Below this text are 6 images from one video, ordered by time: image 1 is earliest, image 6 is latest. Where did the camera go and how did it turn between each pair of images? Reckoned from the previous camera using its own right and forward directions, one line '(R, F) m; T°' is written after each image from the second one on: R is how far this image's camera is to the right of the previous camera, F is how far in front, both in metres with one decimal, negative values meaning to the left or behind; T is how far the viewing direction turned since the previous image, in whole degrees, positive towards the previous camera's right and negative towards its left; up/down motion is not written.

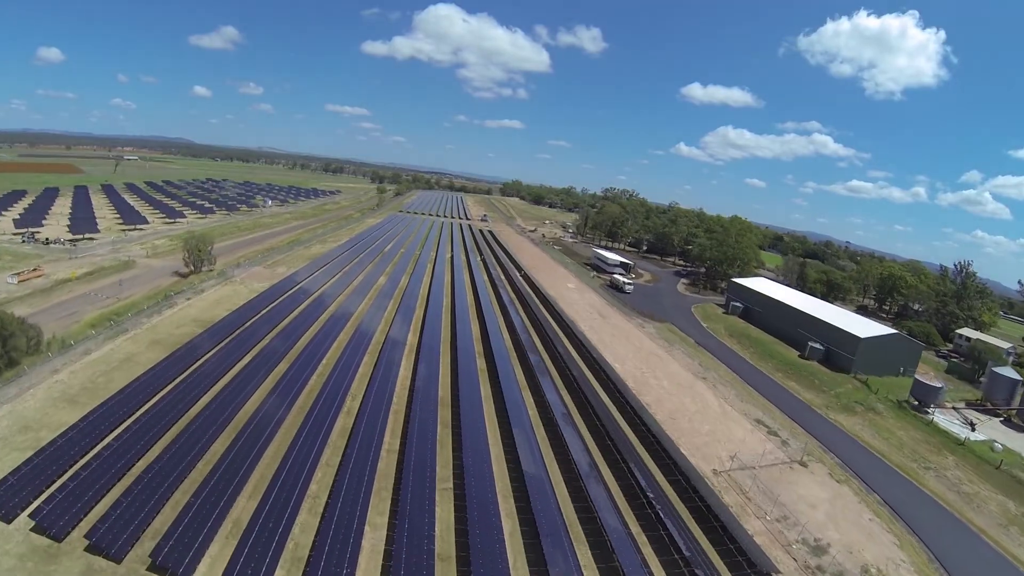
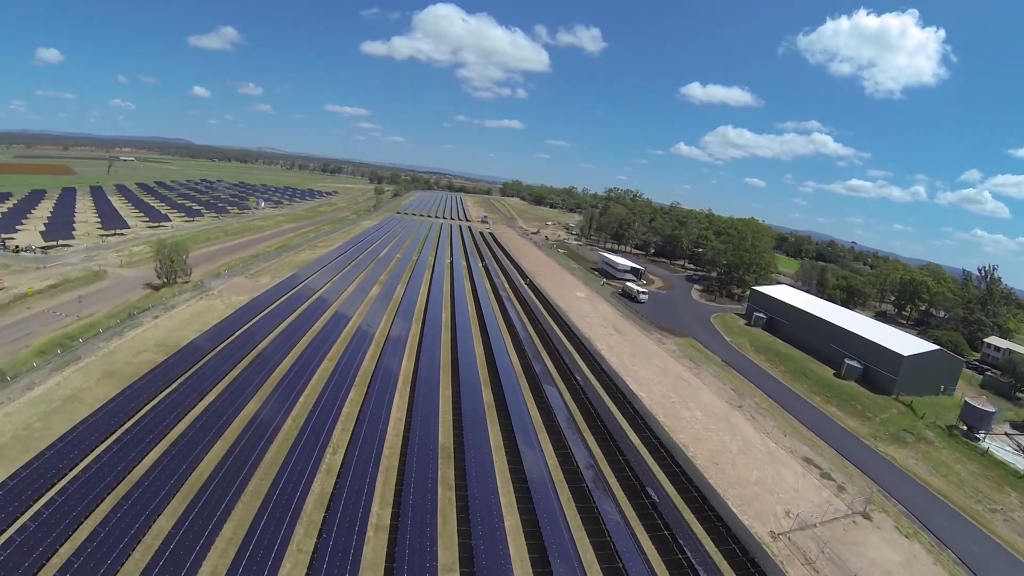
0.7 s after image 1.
(-0.6, +3.5) m; 0°
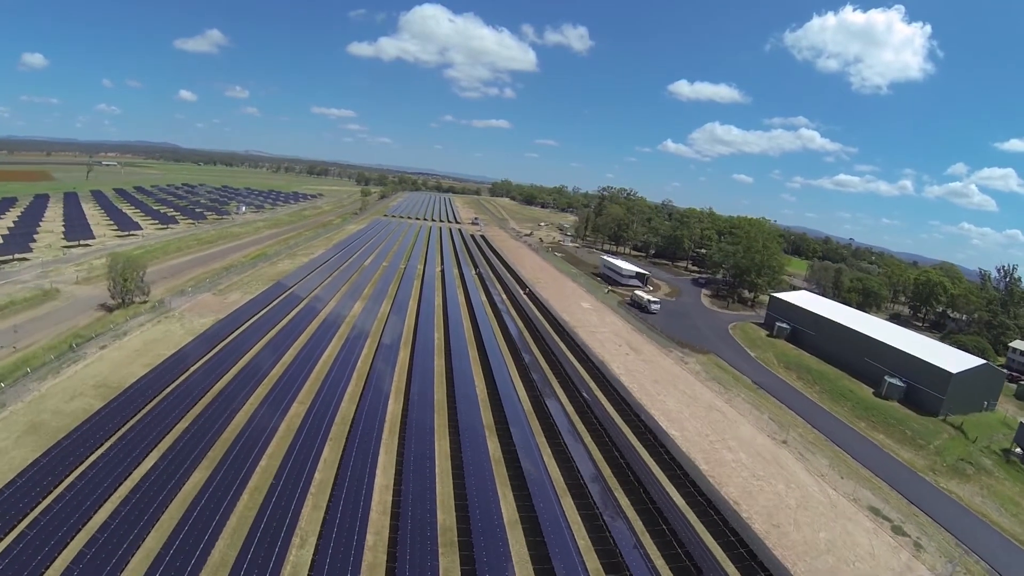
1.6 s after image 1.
(-0.7, +3.8) m; +1°
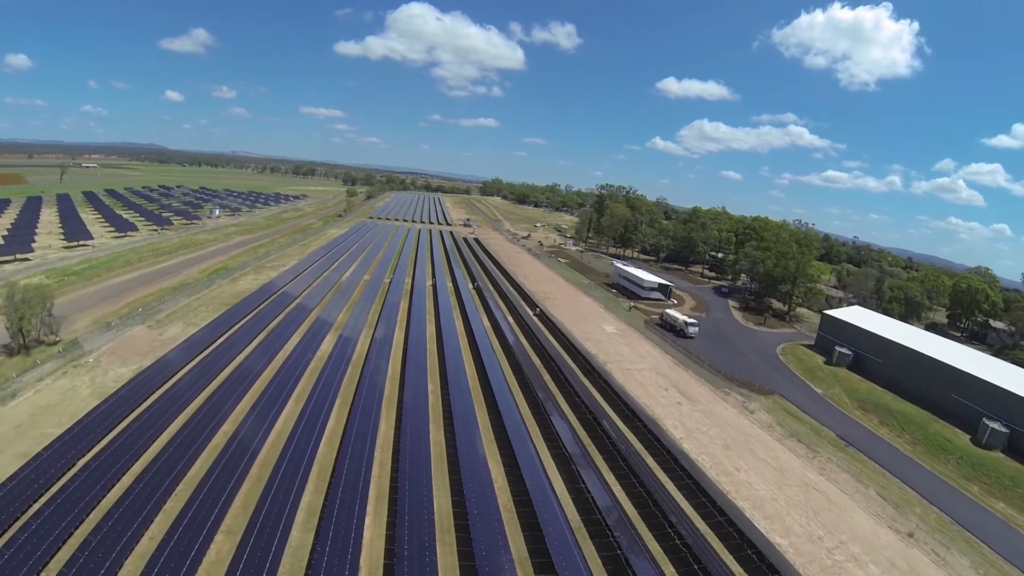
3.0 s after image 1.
(-1.3, +6.4) m; +1°
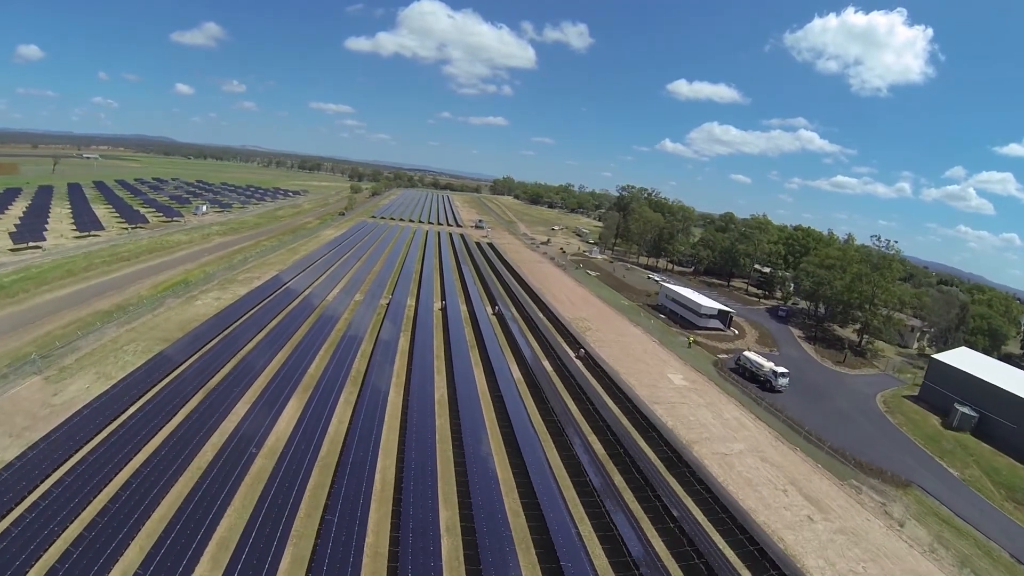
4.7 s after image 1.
(-1.8, +7.7) m; -1°
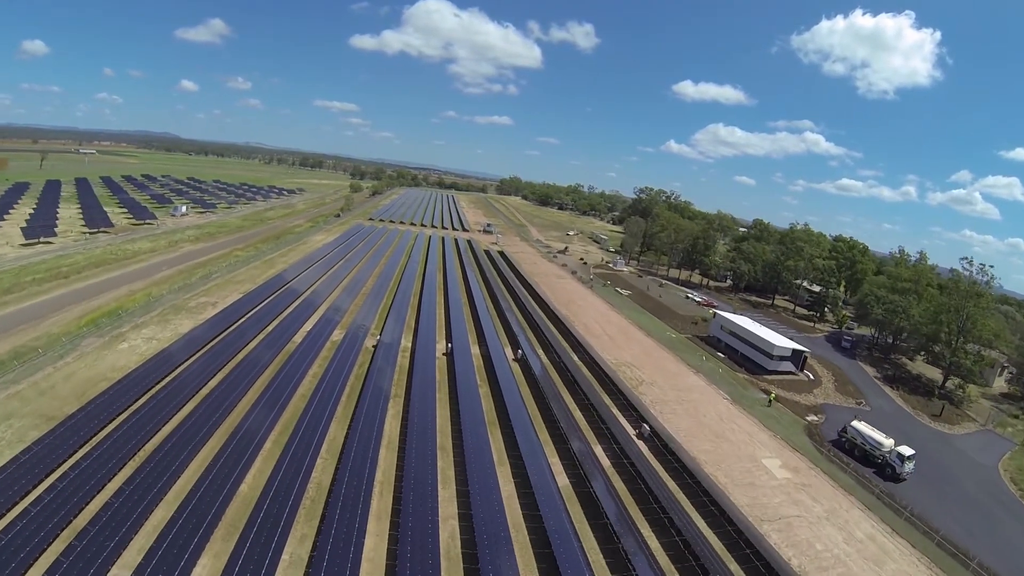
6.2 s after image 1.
(-1.3, +6.9) m; 0°
